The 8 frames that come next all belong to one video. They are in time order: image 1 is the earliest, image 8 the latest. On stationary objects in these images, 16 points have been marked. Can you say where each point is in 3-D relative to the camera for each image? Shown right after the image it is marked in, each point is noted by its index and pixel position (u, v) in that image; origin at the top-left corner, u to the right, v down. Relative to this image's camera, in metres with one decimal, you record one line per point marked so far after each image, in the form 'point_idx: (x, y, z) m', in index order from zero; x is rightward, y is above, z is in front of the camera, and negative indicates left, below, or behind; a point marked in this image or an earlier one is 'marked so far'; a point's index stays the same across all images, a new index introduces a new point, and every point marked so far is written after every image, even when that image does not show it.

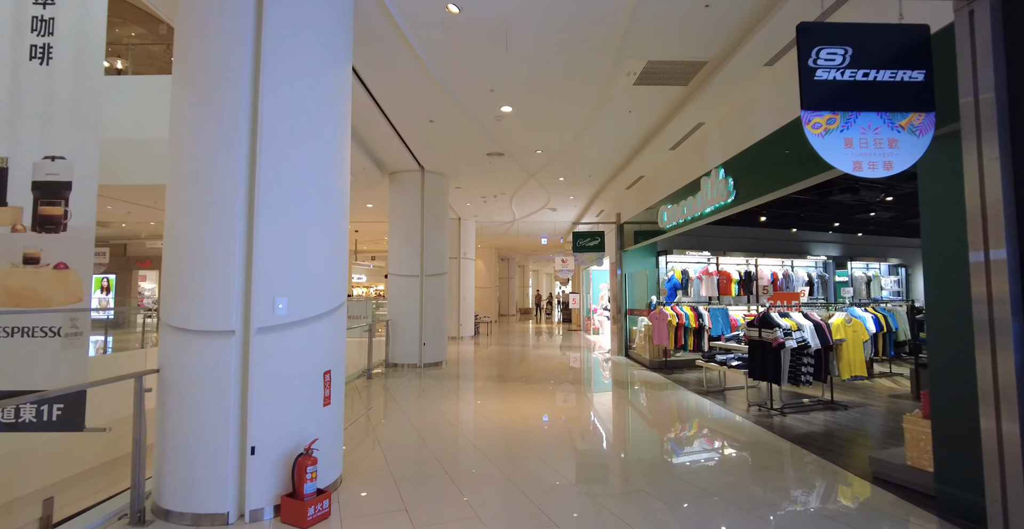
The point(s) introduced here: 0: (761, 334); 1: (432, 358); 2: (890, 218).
0: (+2.8, -0.8, +5.1) m
1: (-1.6, -1.9, +9.0) m
2: (+7.8, +1.0, +9.3) m
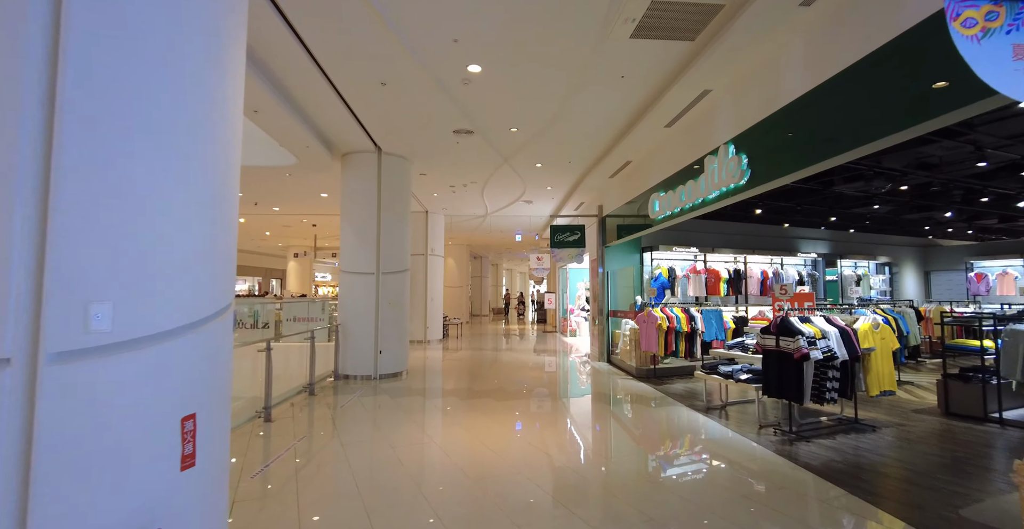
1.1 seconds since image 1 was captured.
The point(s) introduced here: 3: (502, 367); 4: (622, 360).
0: (+2.5, -0.7, +4.3) m
1: (-2.1, -1.8, +7.9) m
2: (+7.3, +1.0, +8.7) m
3: (-0.3, -2.2, +9.7) m
4: (+2.0, -1.7, +8.2) m
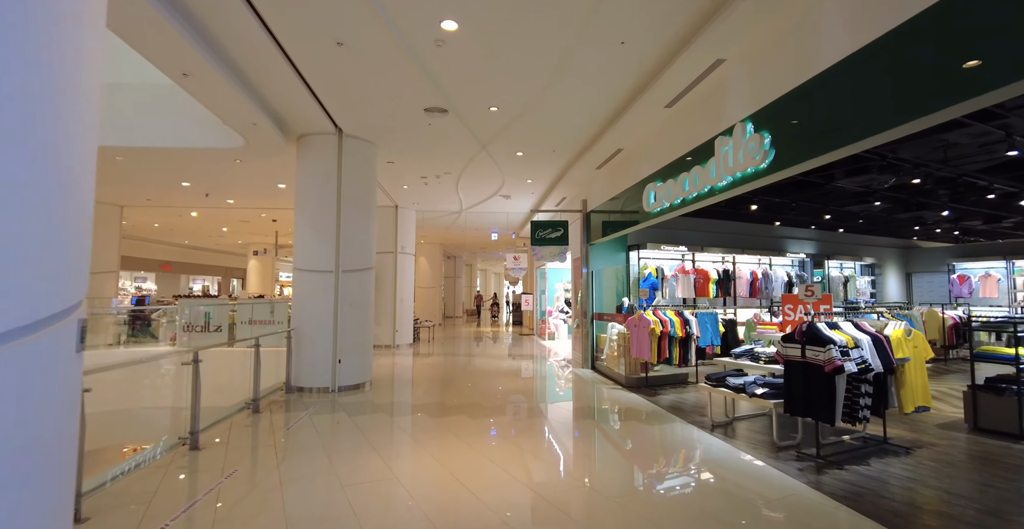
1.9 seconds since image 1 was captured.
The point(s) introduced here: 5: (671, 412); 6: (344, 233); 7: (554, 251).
0: (+2.4, -0.7, +3.7) m
1: (-2.5, -1.8, +7.0) m
2: (+6.9, +1.0, +8.4) m
3: (-0.7, -2.2, +9.0) m
4: (+1.6, -1.7, +7.5) m
5: (+2.1, -1.9, +5.9) m
6: (-2.6, +0.5, +6.9) m
7: (+0.8, +0.3, +8.6) m
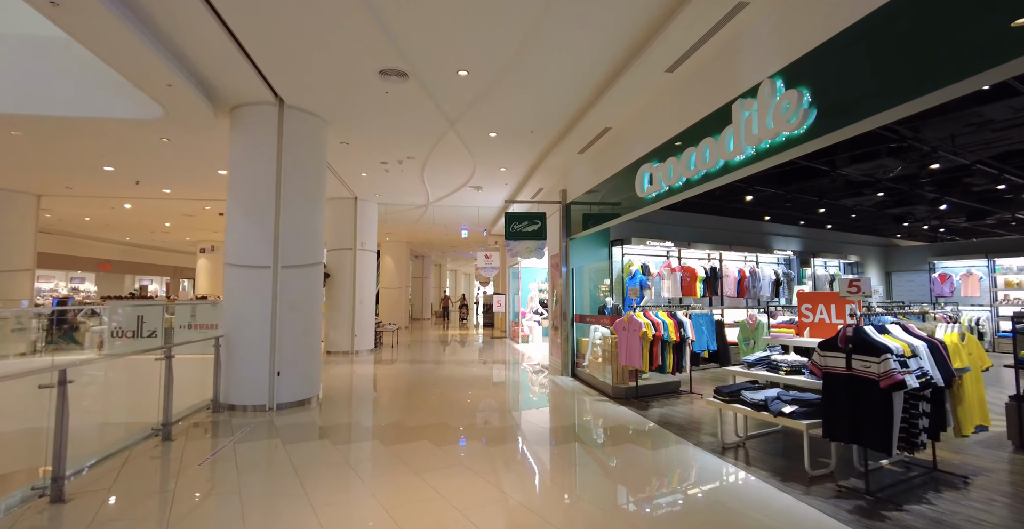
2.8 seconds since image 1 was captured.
0: (+2.2, -0.6, +2.9) m
1: (-2.8, -1.7, +5.9) m
2: (+6.4, +1.1, +7.9) m
3: (-1.2, -2.1, +8.0) m
4: (+1.2, -1.7, +6.7) m
5: (+1.8, -1.9, +5.1) m
6: (-2.9, +0.6, +5.9) m
7: (+0.3, +0.3, +7.8) m
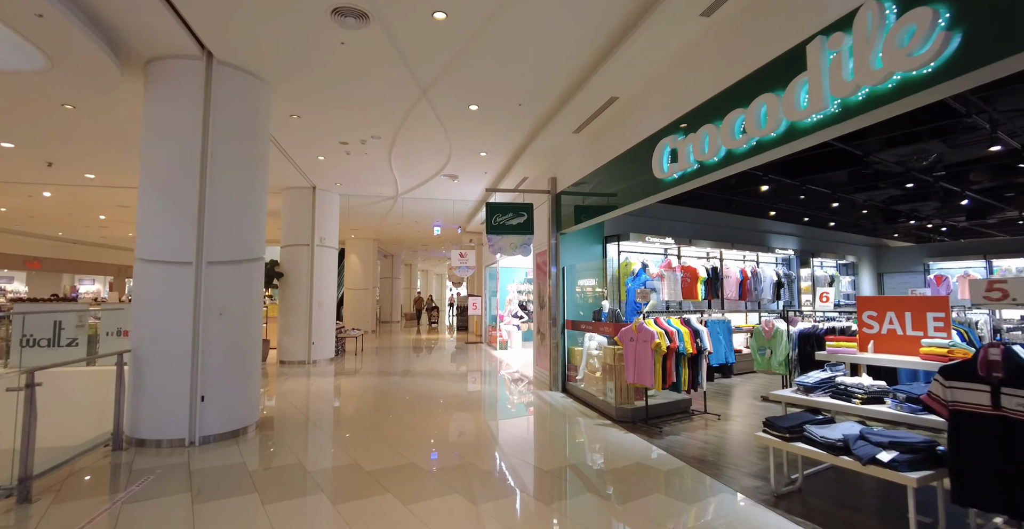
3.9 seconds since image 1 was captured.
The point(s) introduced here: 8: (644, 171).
0: (+2.2, -0.6, +2.1) m
1: (-3.0, -1.7, +4.7) m
2: (+6.1, +1.1, +7.3) m
3: (-1.5, -2.1, +6.9) m
4: (+1.0, -1.6, +5.8) m
5: (+1.6, -1.8, +4.2) m
6: (-3.1, +0.6, +4.7) m
7: (+0.1, +0.3, +6.8) m
8: (+1.4, +1.0, +4.8) m
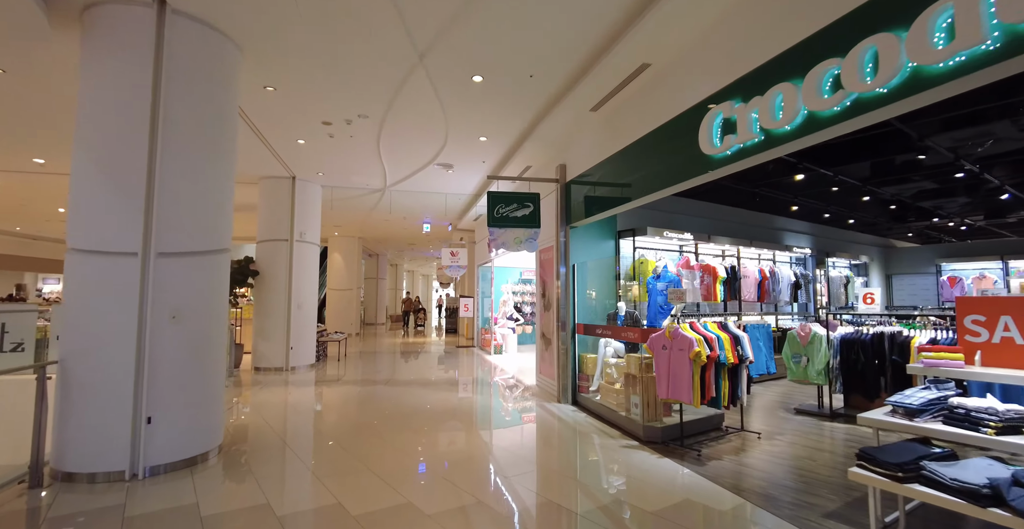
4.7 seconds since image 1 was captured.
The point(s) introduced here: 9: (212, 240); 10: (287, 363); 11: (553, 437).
0: (+2.4, -0.6, +1.4) m
1: (-2.9, -1.6, +3.9) m
2: (+6.1, +1.1, +6.8) m
3: (-1.5, -2.1, +6.1) m
4: (+1.1, -1.6, +5.1) m
5: (+1.8, -1.8, +3.5) m
6: (-3.0, +0.7, +3.9) m
7: (+0.1, +0.4, +6.1) m
8: (+1.5, +1.0, +4.2) m
9: (-2.7, +0.2, +4.1) m
10: (-4.5, -2.0, +9.0) m
11: (+0.5, -1.9, +4.9) m
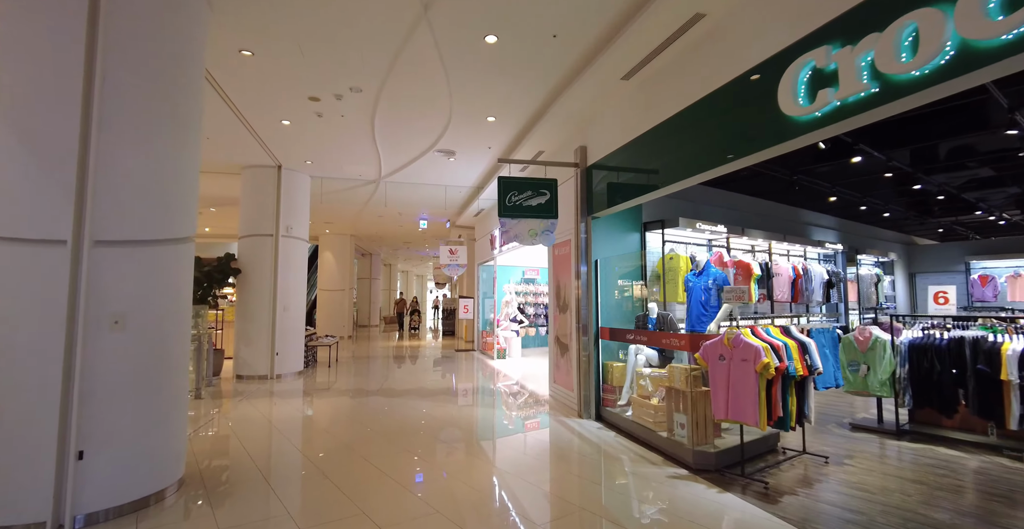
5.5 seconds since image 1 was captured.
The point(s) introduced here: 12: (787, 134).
0: (+2.7, -0.5, +0.7) m
1: (-2.7, -1.5, +3.1) m
2: (+6.3, +1.1, +6.2) m
3: (-1.3, -2.0, +5.4) m
4: (+1.3, -1.5, +4.4) m
5: (+2.0, -1.7, +2.8) m
6: (-2.8, +0.7, +3.1) m
7: (+0.3, +0.4, +5.4) m
8: (+1.7, +1.1, +3.5) m
9: (-2.6, +0.3, +3.4) m
10: (-4.4, -1.9, +8.2) m
11: (+0.7, -1.8, +4.2) m
12: (+1.8, +0.9, +2.9) m
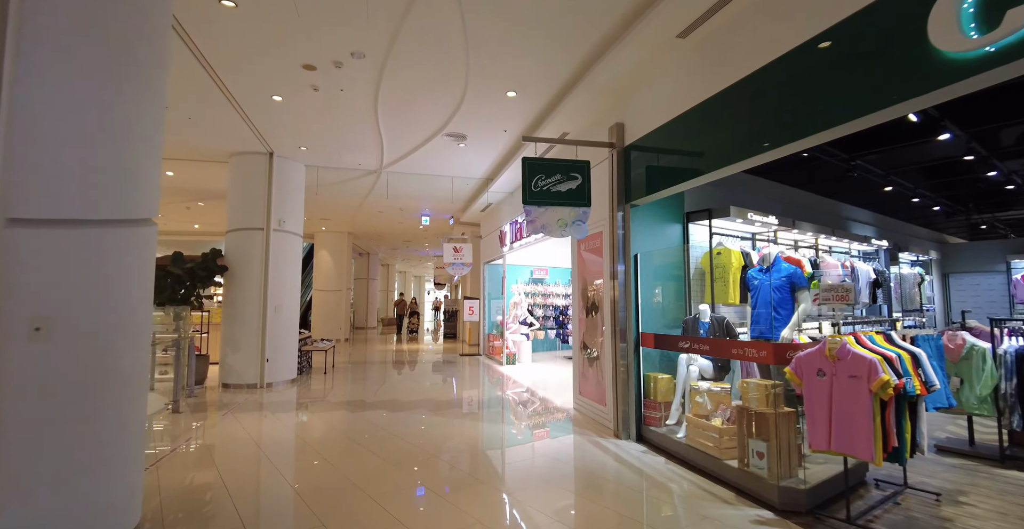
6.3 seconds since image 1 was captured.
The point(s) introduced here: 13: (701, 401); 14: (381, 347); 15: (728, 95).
0: (+3.0, -0.5, 0.0) m
1: (-2.4, -1.5, +2.4) m
2: (+6.5, +1.2, +5.5) m
3: (-1.1, -2.0, +4.7) m
4: (+1.5, -1.5, +3.7) m
5: (+2.2, -1.7, +2.1) m
6: (-2.5, +0.8, +2.4) m
7: (+0.5, +0.5, +4.7) m
8: (+2.0, +1.1, +2.8) m
9: (-2.3, +0.4, +2.6) m
10: (-4.1, -1.9, +7.5) m
11: (+0.9, -1.8, +3.5) m
12: (+2.1, +0.9, +2.2) m
13: (+1.6, -1.1, +3.9) m
14: (-4.0, -2.5, +13.7) m
15: (+1.8, +1.4, +3.4) m
